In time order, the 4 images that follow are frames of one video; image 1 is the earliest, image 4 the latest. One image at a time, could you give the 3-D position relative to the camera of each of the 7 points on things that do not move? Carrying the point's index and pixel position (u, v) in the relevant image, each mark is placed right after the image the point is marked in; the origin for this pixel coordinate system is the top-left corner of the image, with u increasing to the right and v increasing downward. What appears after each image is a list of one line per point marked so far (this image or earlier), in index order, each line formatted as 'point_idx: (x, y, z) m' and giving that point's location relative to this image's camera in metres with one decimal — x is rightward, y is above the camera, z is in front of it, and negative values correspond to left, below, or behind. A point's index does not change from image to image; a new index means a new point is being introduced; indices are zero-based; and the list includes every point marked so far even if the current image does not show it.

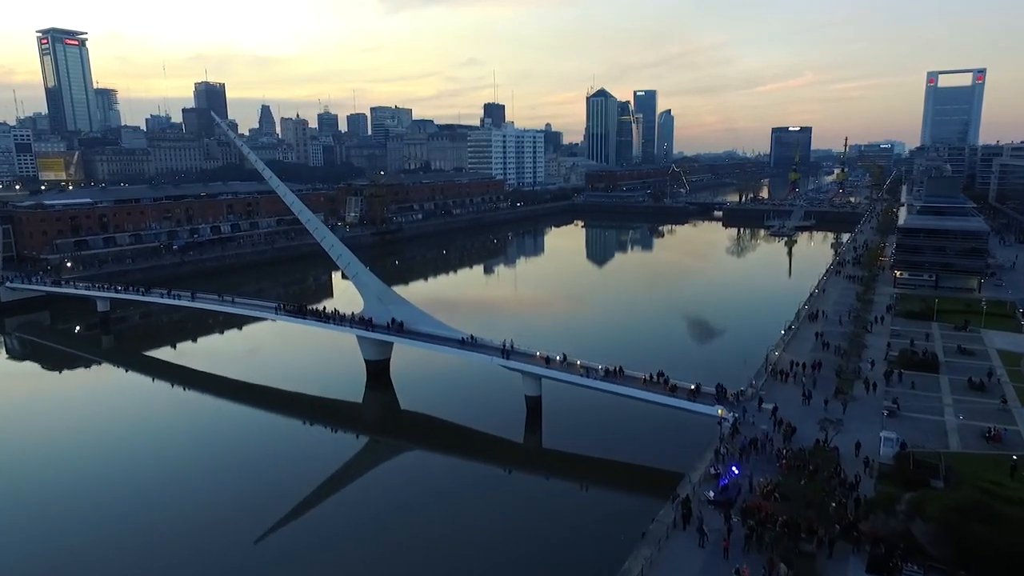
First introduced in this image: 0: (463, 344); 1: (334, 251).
0: (-1.2, -1.4, +15.5) m
1: (-5.1, +1.0, +18.0) m
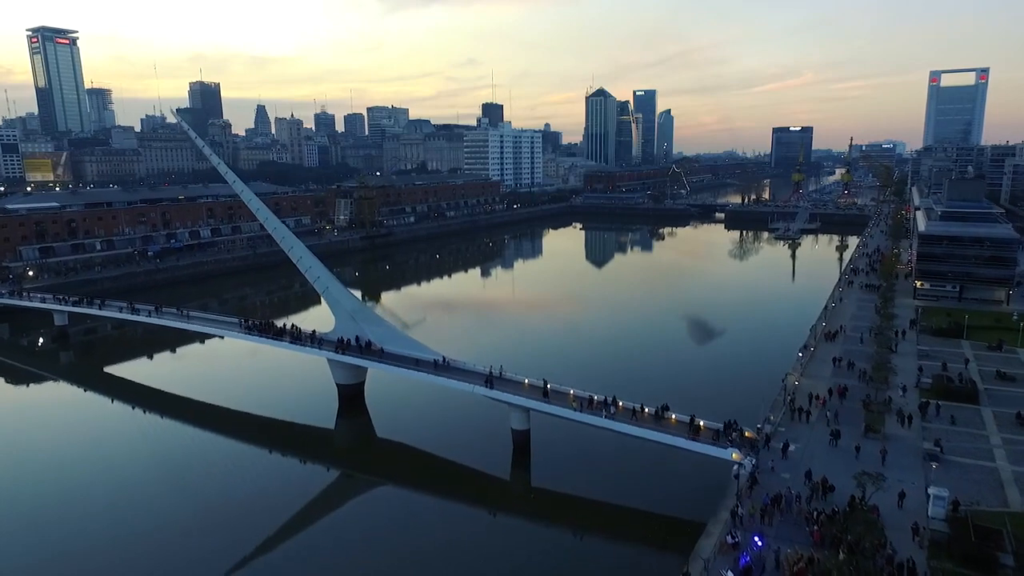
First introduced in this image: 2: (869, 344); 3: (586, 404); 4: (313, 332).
0: (-1.5, -1.8, +13.8) m
1: (-5.4, +0.6, +16.3) m
2: (+9.1, -1.4, +16.1) m
3: (+1.5, -2.3, +12.3) m
4: (-5.0, -1.1, +15.9) m
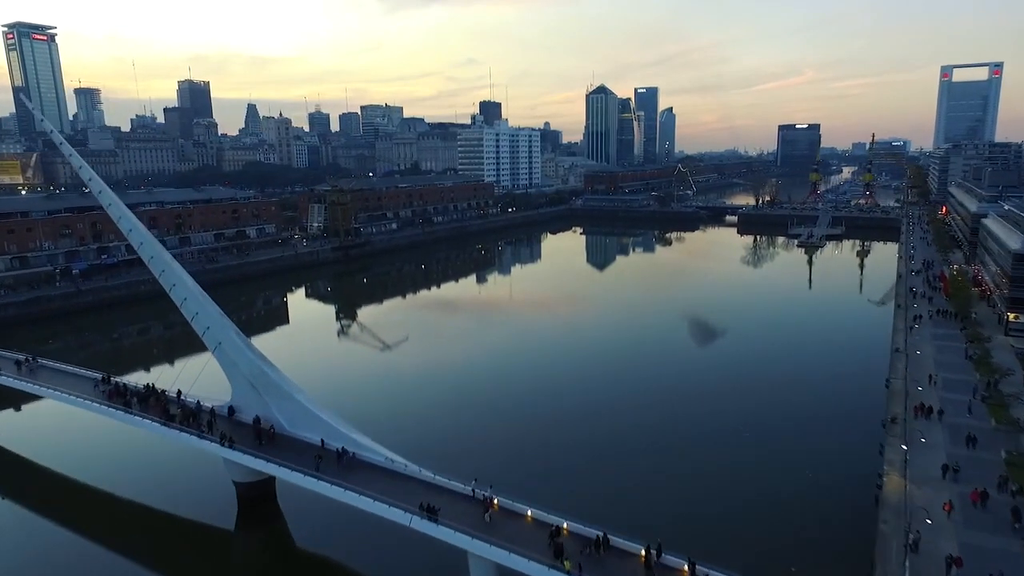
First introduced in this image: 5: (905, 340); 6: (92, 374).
0: (-2.0, -2.8, +9.2) m
1: (-6.0, -0.3, +11.7) m
2: (+8.6, -2.4, +11.5) m
3: (+0.9, -3.2, +7.7) m
4: (-5.5, -2.1, +11.3) m
5: (+10.2, -1.3, +16.3) m
6: (-8.3, -1.8, +12.6) m
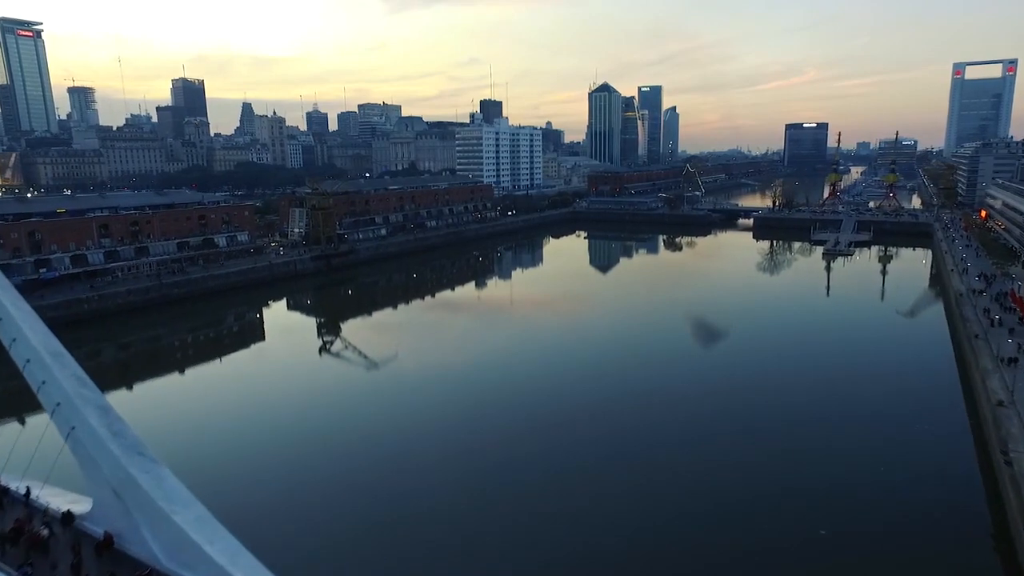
0: (-2.2, -3.5, +5.7) m
1: (-6.1, -1.0, +8.2) m
2: (+8.5, -3.1, +8.0) m
3: (+0.8, -3.9, +4.2) m
4: (-5.7, -2.8, +7.8) m
5: (+10.1, -2.0, +12.8) m
6: (-8.4, -2.5, +9.2) m
